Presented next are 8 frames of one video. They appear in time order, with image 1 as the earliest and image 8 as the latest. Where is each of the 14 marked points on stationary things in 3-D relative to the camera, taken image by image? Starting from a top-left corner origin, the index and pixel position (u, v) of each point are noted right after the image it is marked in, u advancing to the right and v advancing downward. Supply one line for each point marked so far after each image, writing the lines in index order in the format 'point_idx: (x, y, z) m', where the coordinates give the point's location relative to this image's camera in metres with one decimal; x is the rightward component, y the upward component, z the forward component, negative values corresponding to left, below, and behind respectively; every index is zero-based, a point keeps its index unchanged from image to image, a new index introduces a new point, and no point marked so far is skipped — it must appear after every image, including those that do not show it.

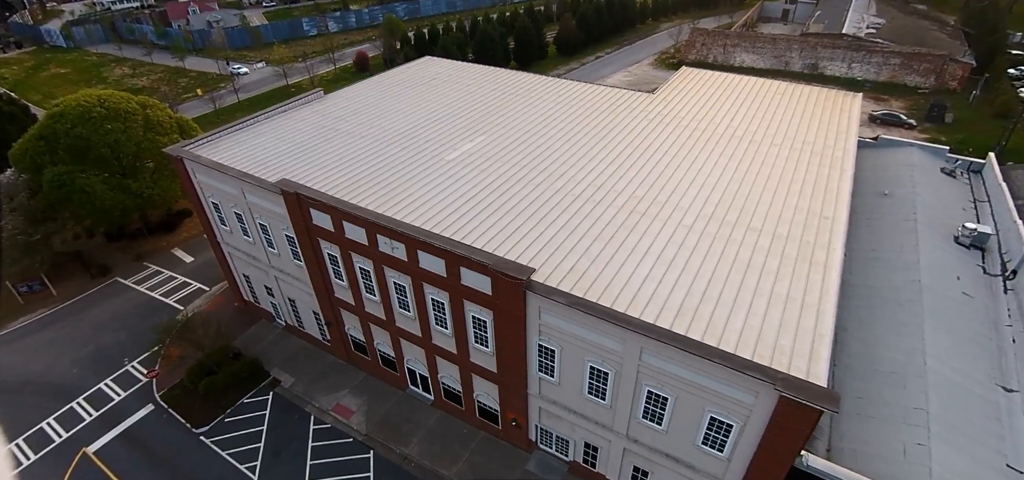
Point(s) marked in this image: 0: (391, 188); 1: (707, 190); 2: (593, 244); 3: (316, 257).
0: (-4.5, +1.9, +18.5) m
1: (+7.4, +1.9, +19.1) m
2: (+2.6, -0.1, +16.2) m
3: (-7.6, -0.7, +19.3) m
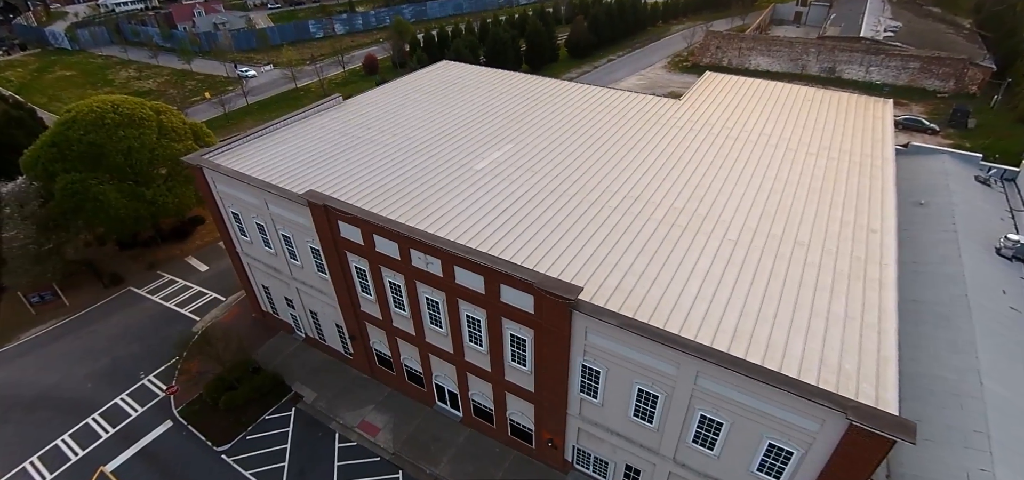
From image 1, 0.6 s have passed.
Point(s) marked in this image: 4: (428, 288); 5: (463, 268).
0: (-3.2, +1.4, +17.9) m
1: (+8.7, +1.4, +18.5) m
2: (+3.8, -0.6, +15.5) m
3: (-6.3, -1.1, +18.7) m
4: (-2.8, -1.6, +16.7) m
5: (-1.4, -0.8, +15.0) m
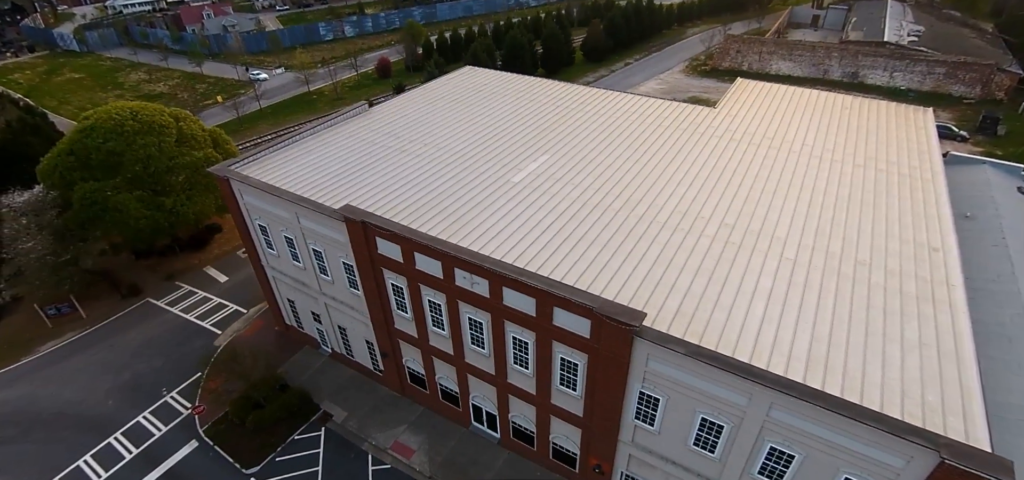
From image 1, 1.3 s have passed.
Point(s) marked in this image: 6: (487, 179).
0: (-1.7, +0.9, +17.2) m
1: (+10.2, +0.8, +17.7) m
2: (+5.3, -1.2, +14.8) m
3: (-4.8, -1.7, +17.9) m
4: (-1.3, -2.2, +16.0) m
5: (+0.1, -1.4, +14.3) m
6: (-1.0, +2.3, +19.4) m
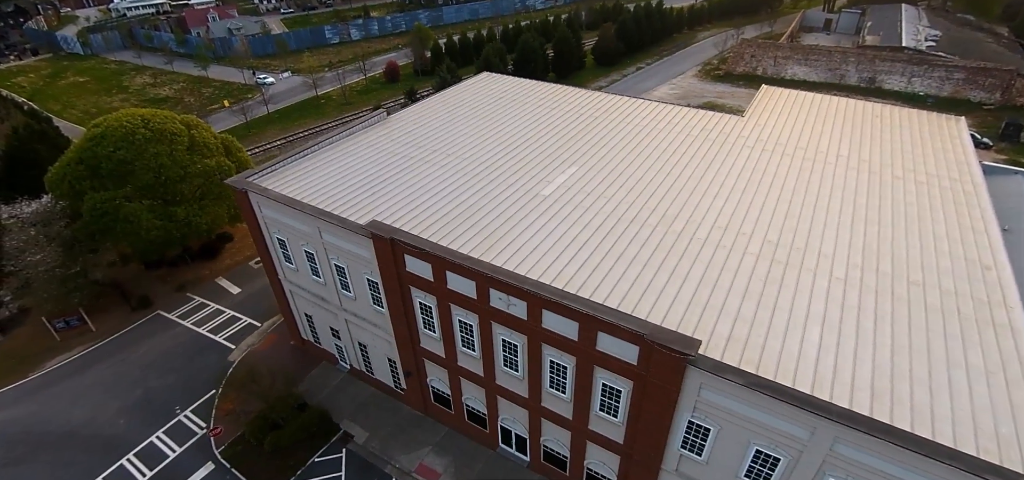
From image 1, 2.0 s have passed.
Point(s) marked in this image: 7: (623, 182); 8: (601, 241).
0: (-0.6, +0.3, +16.5) m
1: (+11.3, +0.2, +17.0) m
2: (+6.4, -1.8, +14.1) m
3: (-3.7, -2.2, +17.2) m
4: (-0.2, -2.7, +15.3) m
5: (+1.2, -1.9, +13.6) m
6: (+0.1, +1.8, +18.7) m
7: (+4.3, +2.2, +19.5) m
8: (+2.8, -0.1, +16.1) m
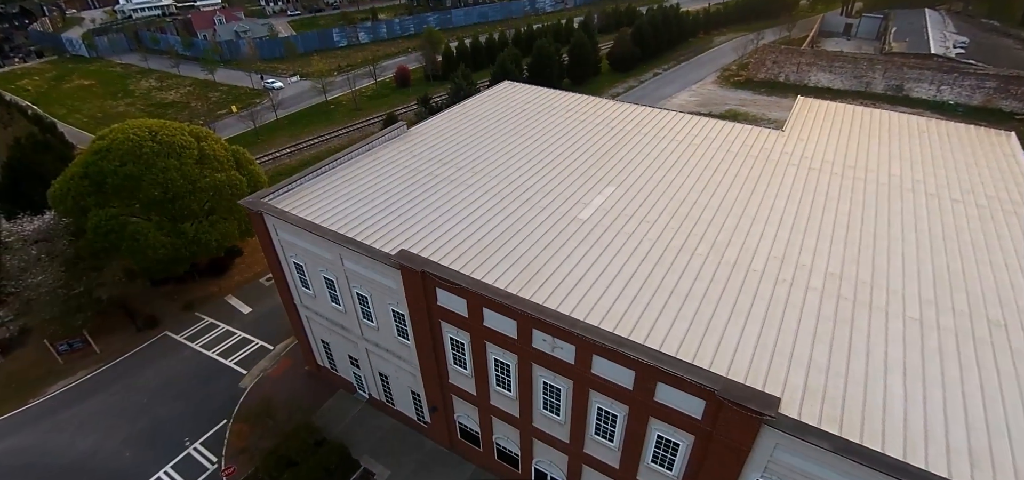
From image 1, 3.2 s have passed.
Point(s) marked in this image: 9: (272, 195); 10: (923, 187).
0: (+0.6, -0.6, +15.2) m
1: (+12.5, -0.8, +15.7) m
2: (+7.6, -2.7, +12.8) m
3: (-2.5, -3.2, +16.0) m
4: (+1.0, -3.7, +14.0) m
5: (+2.4, -2.9, +12.3) m
6: (+1.4, +0.8, +17.4) m
7: (+5.5, +1.2, +18.2) m
8: (+4.0, -1.0, +14.8) m
9: (-9.0, +1.7, +18.8) m
10: (+16.4, +2.1, +19.9) m
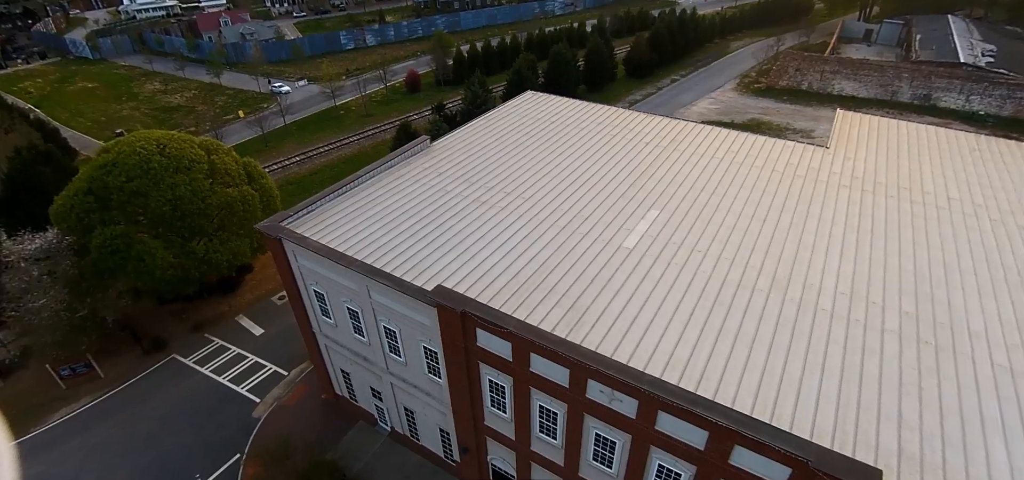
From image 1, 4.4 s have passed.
0: (+1.9, -1.6, +13.9) m
1: (+13.8, -1.8, +14.4) m
2: (+8.9, -3.7, +11.5) m
3: (-1.2, -4.1, +14.7) m
4: (+2.2, -4.6, +12.7) m
5: (+3.6, -3.9, +11.0) m
6: (+2.6, -0.2, +16.1) m
7: (+6.8, +0.2, +16.9) m
8: (+5.3, -2.0, +13.5) m
9: (-7.7, +0.8, +17.6) m
10: (+17.7, +1.1, +18.6) m
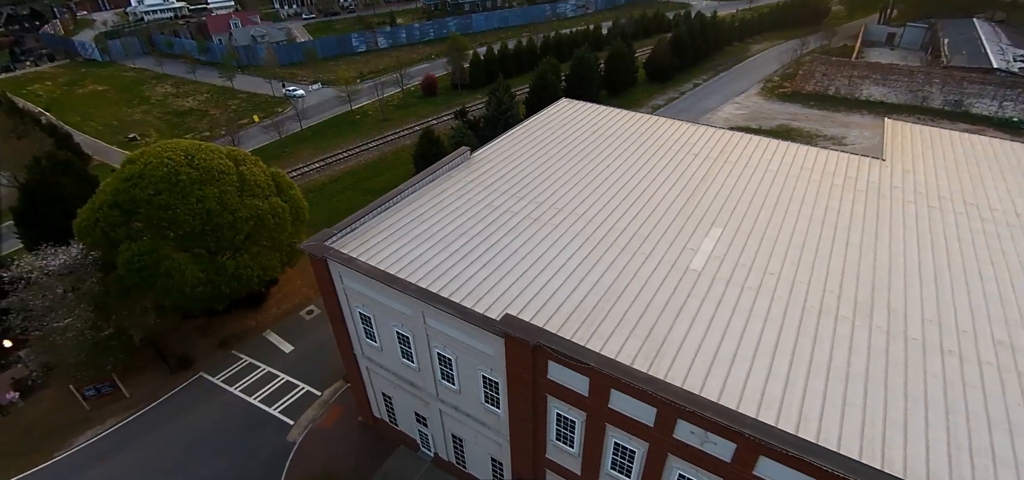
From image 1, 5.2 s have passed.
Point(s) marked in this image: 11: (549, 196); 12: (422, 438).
0: (+3.8, -2.3, +13.0) m
1: (+15.7, -2.5, +13.5) m
2: (+10.7, -4.4, +10.6) m
3: (+0.6, -4.8, +13.8) m
4: (+4.1, -5.3, +11.8) m
5: (+5.5, -4.5, +10.1) m
6: (+4.5, -0.8, +15.2) m
7: (+8.7, -0.5, +16.0) m
8: (+7.2, -2.7, +12.6) m
9: (-5.8, +0.1, +16.7) m
10: (+19.5, +0.4, +17.7) m
11: (+1.4, +1.6, +18.8) m
12: (-3.4, -7.5, +18.9) m
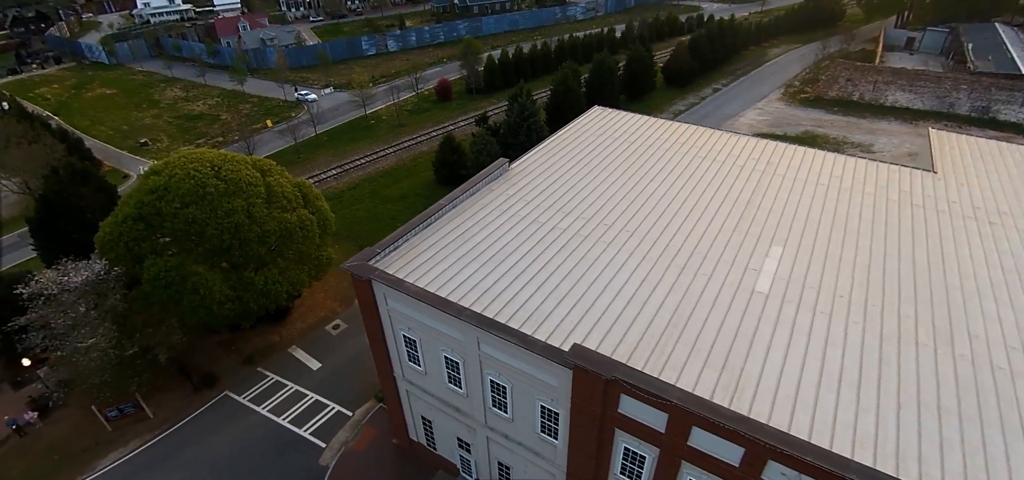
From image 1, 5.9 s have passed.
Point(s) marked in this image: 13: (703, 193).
0: (+5.4, -2.9, +12.2) m
1: (+17.3, -3.1, +12.7) m
2: (+12.4, -5.0, +9.8) m
3: (+2.3, -5.4, +13.0) m
4: (+5.7, -5.9, +11.0) m
5: (+7.1, -5.1, +9.3) m
6: (+6.2, -1.4, +14.4) m
7: (+10.3, -1.1, +15.2) m
8: (+8.8, -3.3, +11.8) m
9: (-4.2, -0.5, +15.9) m
10: (+21.2, -0.3, +16.9) m
11: (+3.0, +1.0, +18.0) m
12: (-1.8, -8.1, +18.1) m
13: (+7.3, +1.8, +19.3) m
